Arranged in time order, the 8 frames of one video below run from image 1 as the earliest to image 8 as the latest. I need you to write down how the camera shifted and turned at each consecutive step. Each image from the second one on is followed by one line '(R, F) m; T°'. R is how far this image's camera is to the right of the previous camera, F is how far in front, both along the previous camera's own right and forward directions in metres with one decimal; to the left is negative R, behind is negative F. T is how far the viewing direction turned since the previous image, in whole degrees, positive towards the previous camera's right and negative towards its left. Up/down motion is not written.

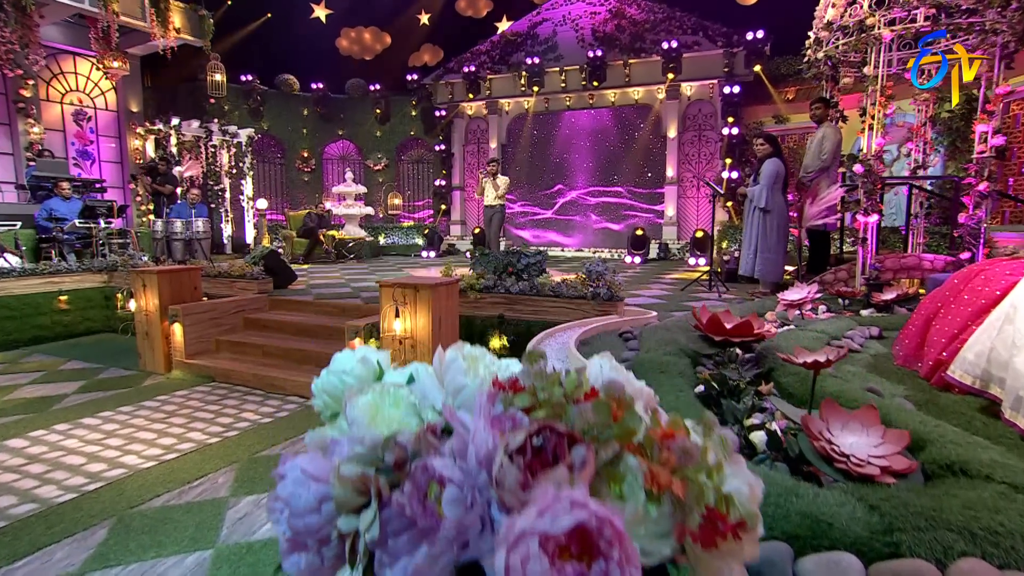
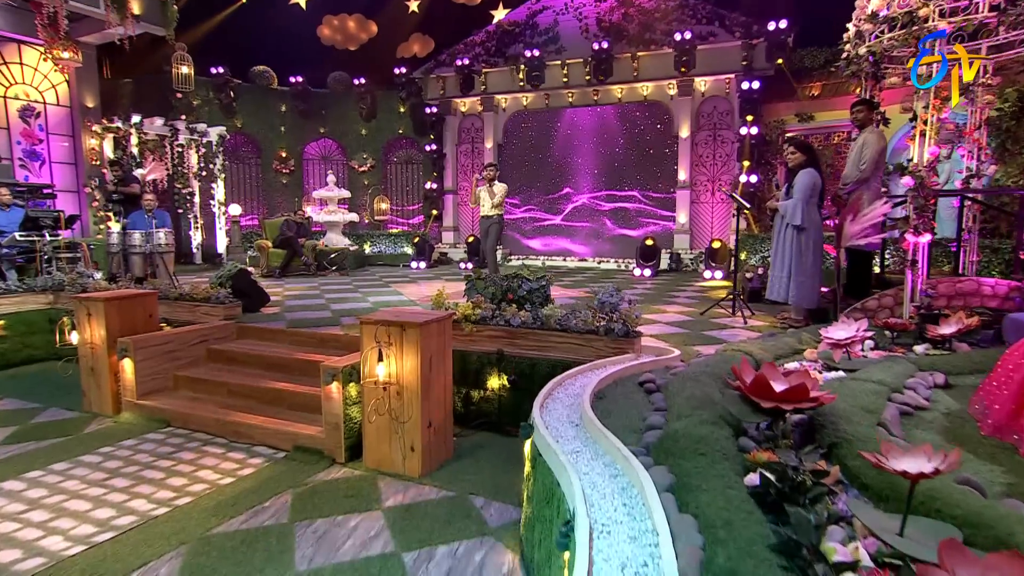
(-0.1, +1.3) m; 0°
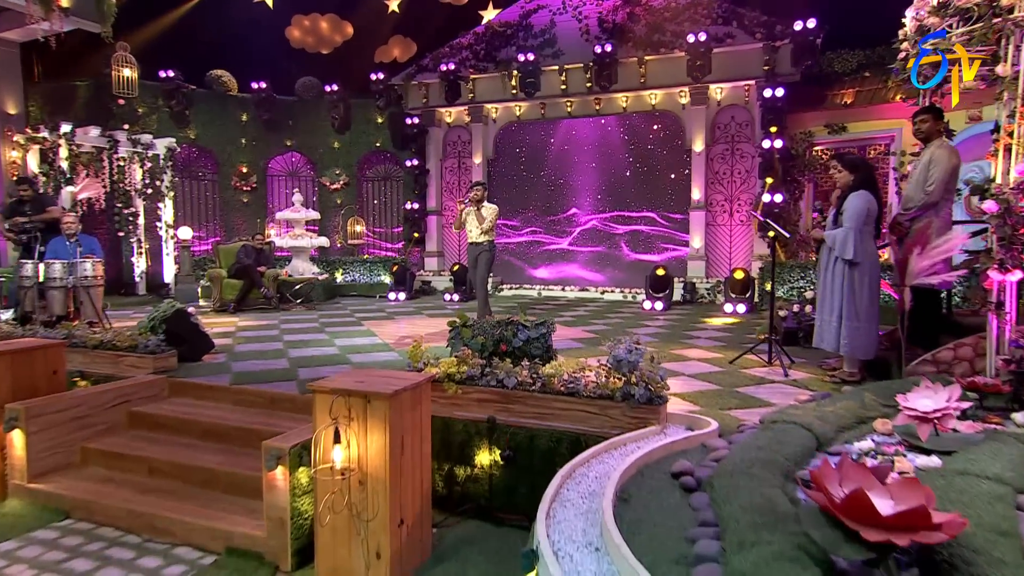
(0.0, +1.7) m; +1°
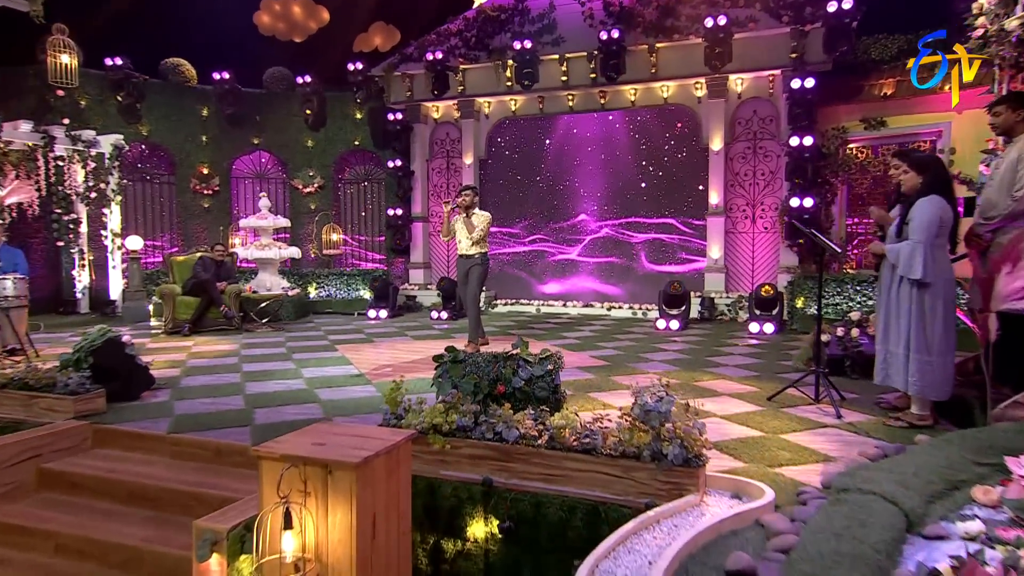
(-0.1, +1.4) m; +1°
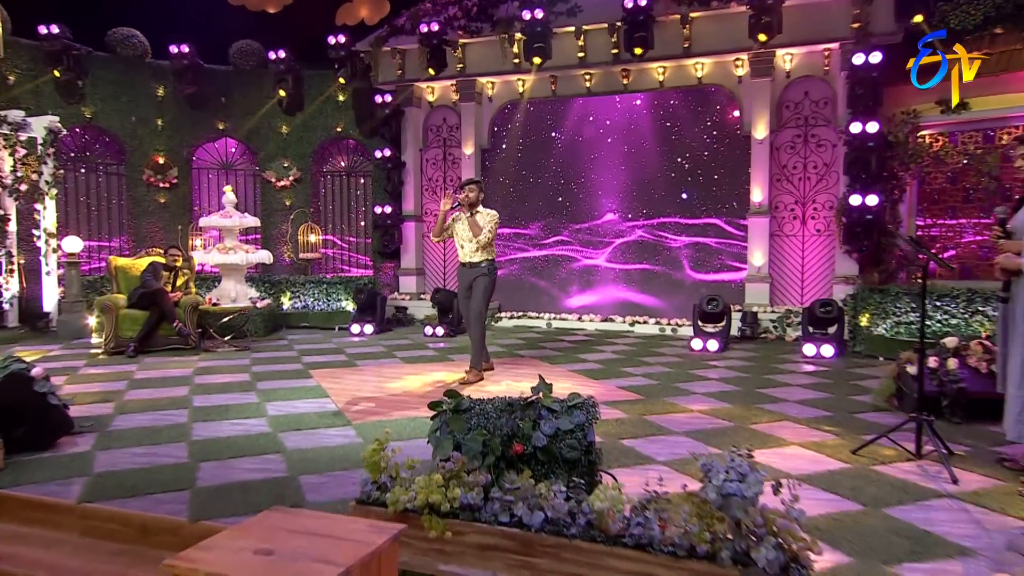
(-0.1, +1.6) m; 0°
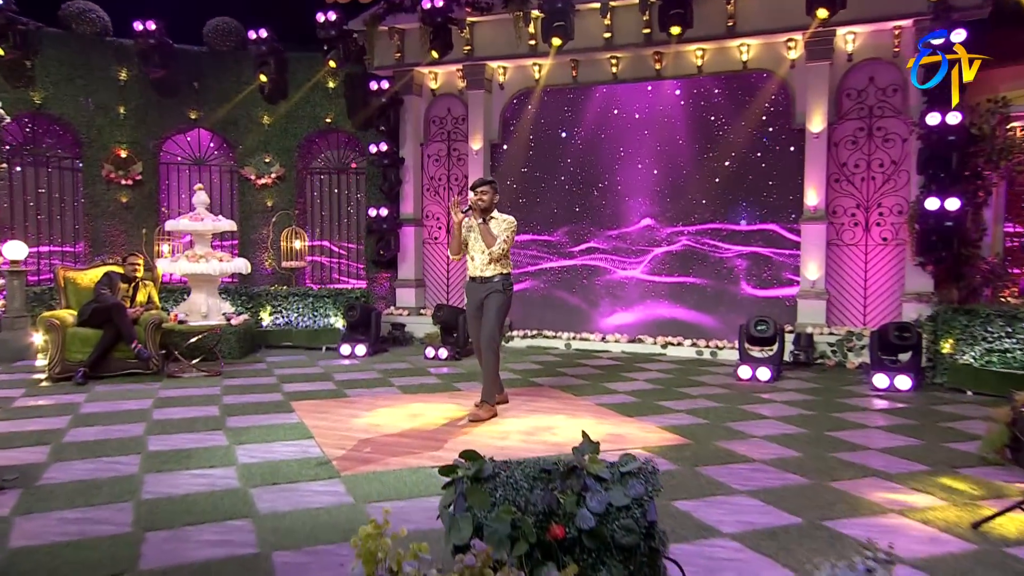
(-0.2, +1.2) m; 0°
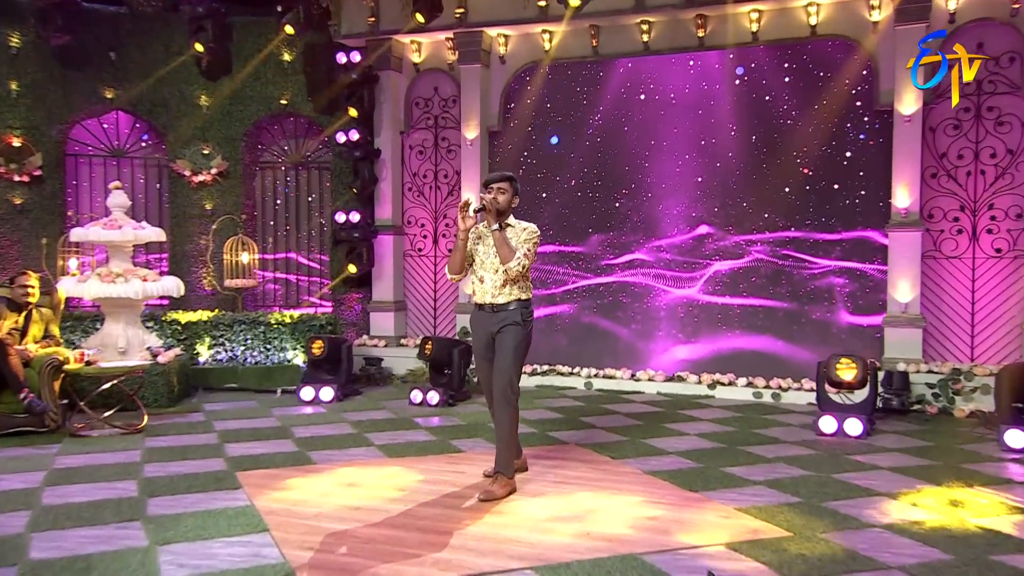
(-0.4, +1.7) m; +3°
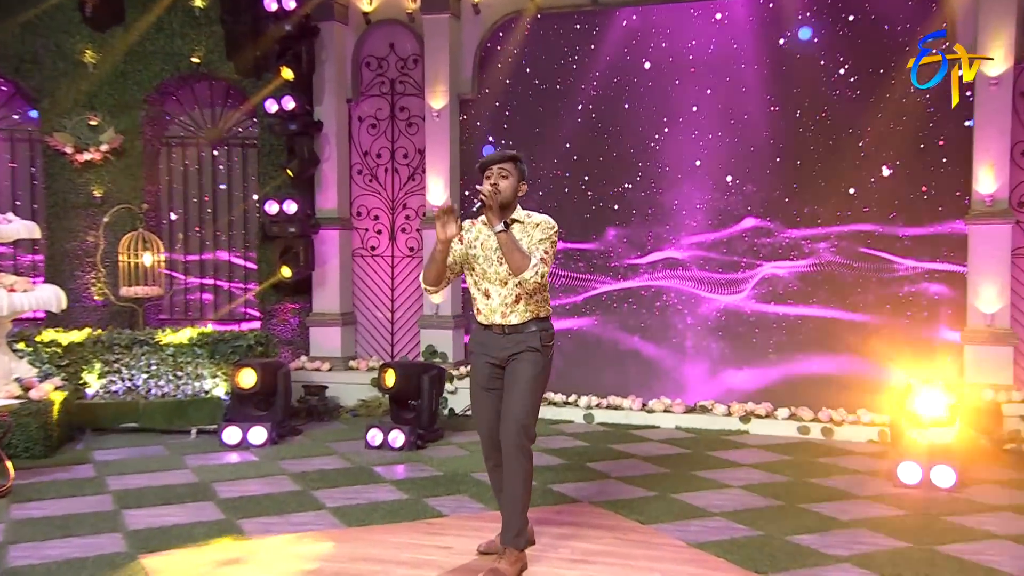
(-0.4, +1.4) m; +5°
